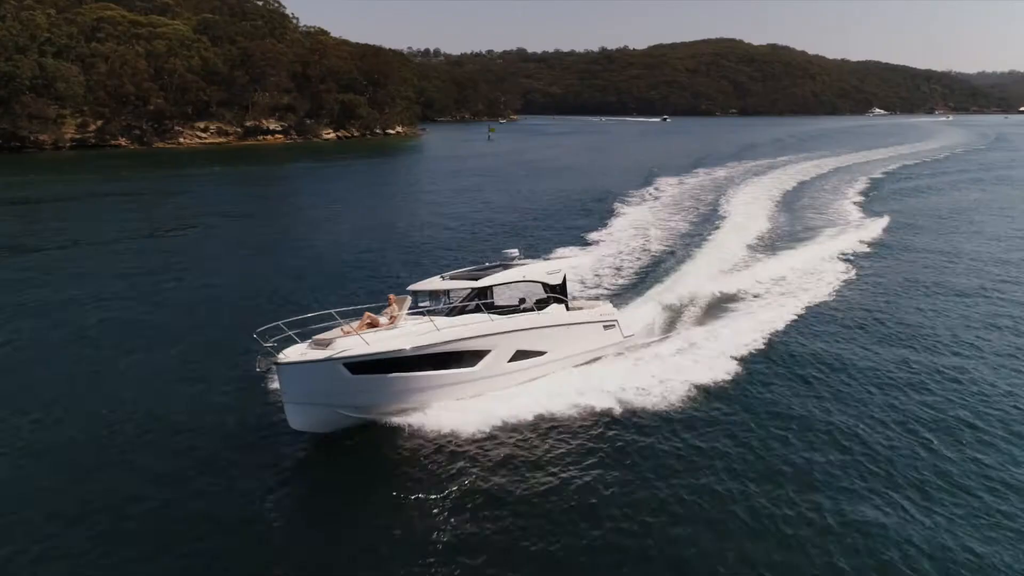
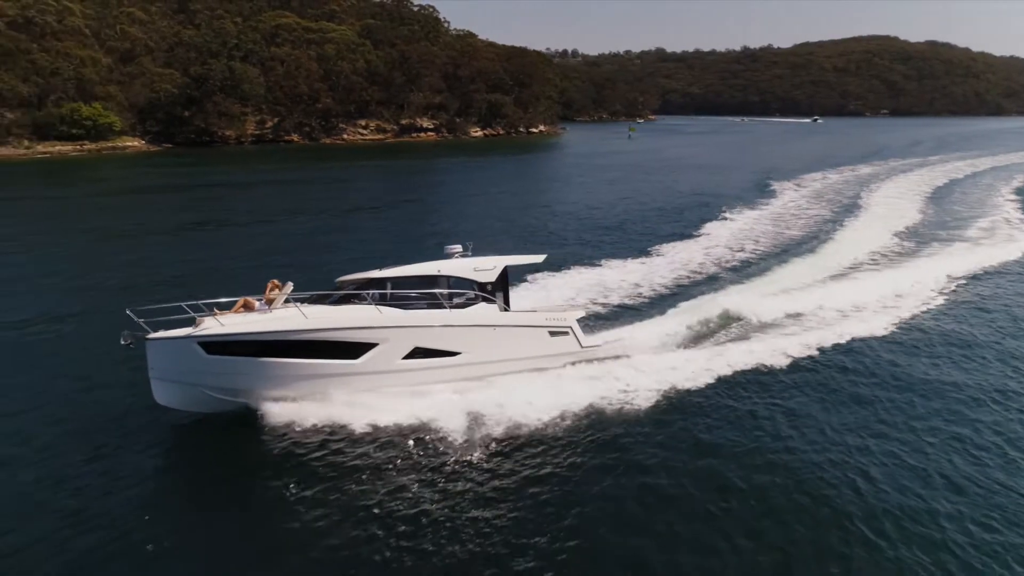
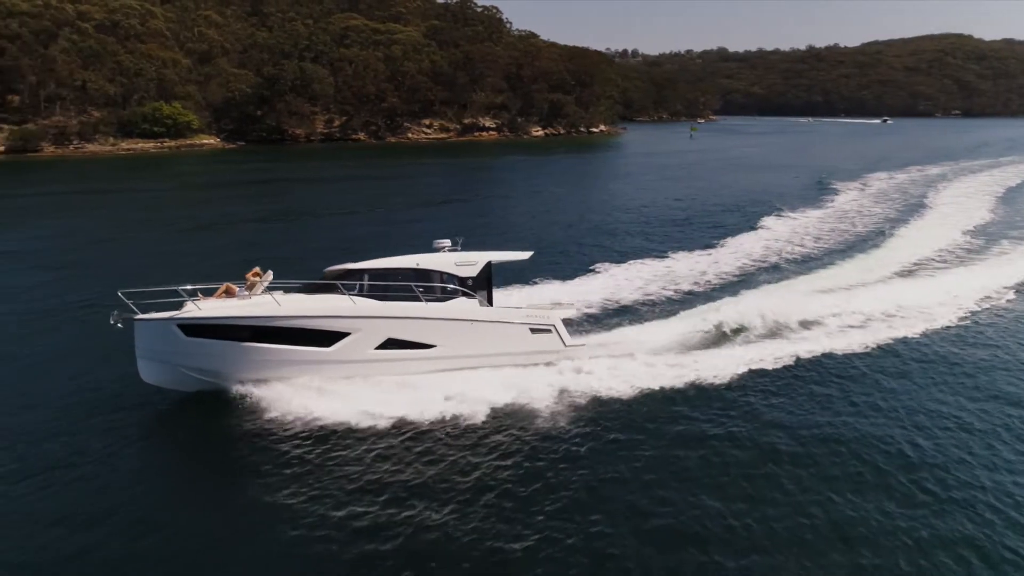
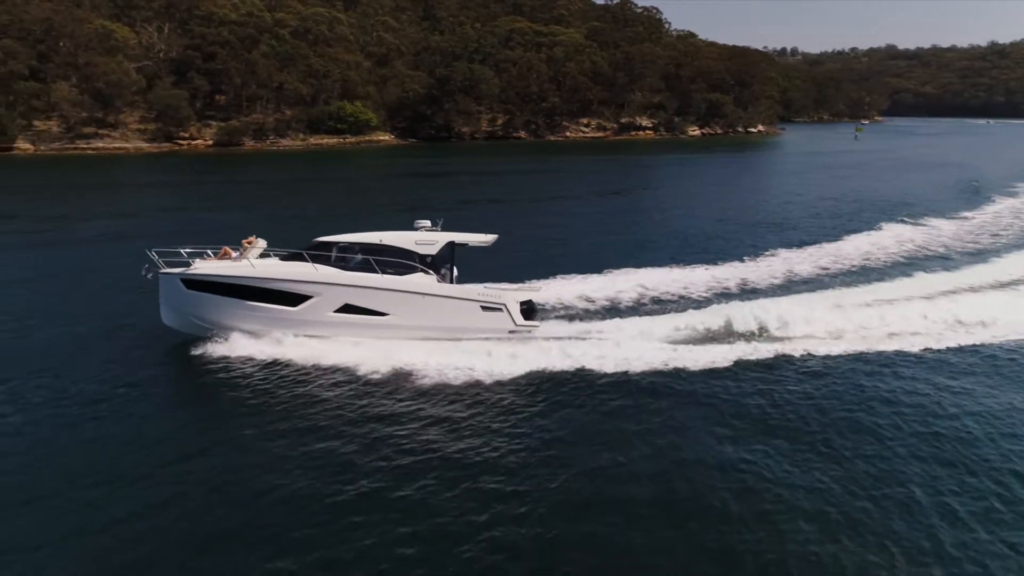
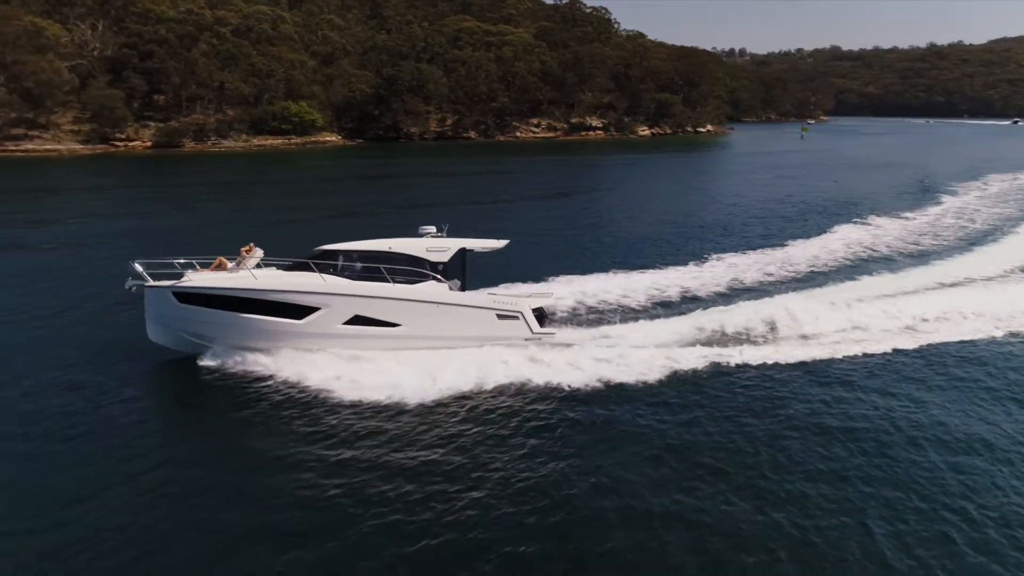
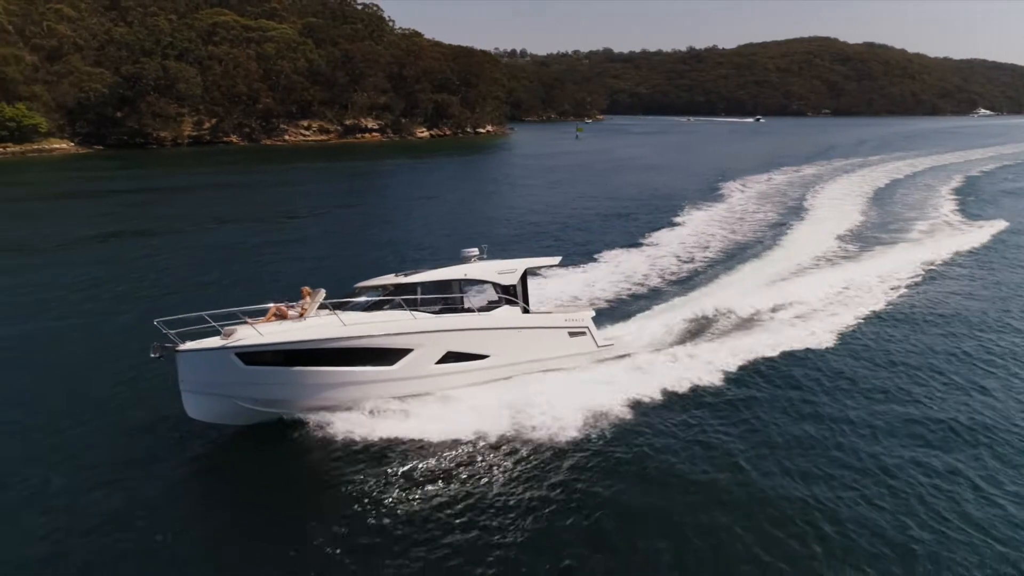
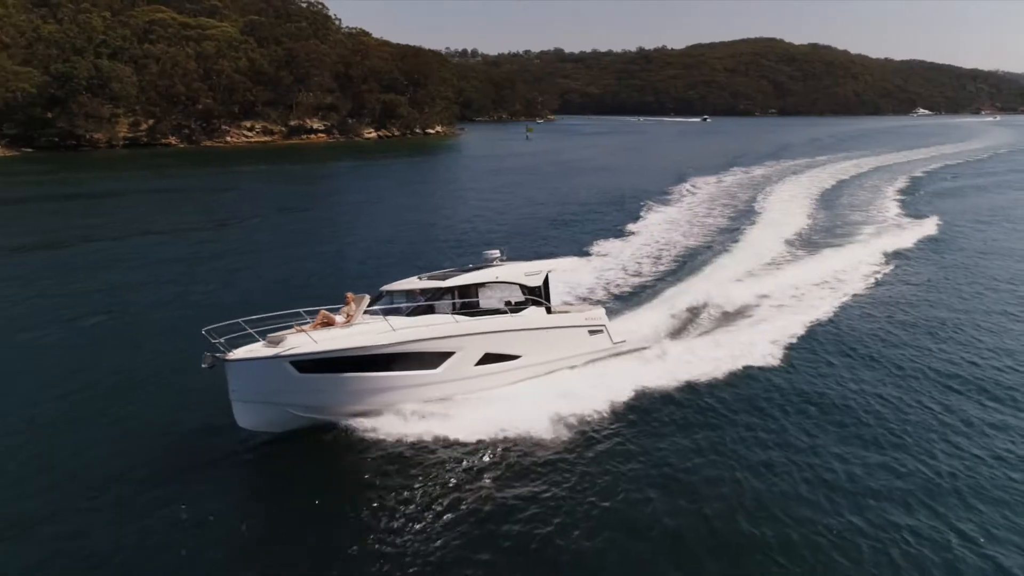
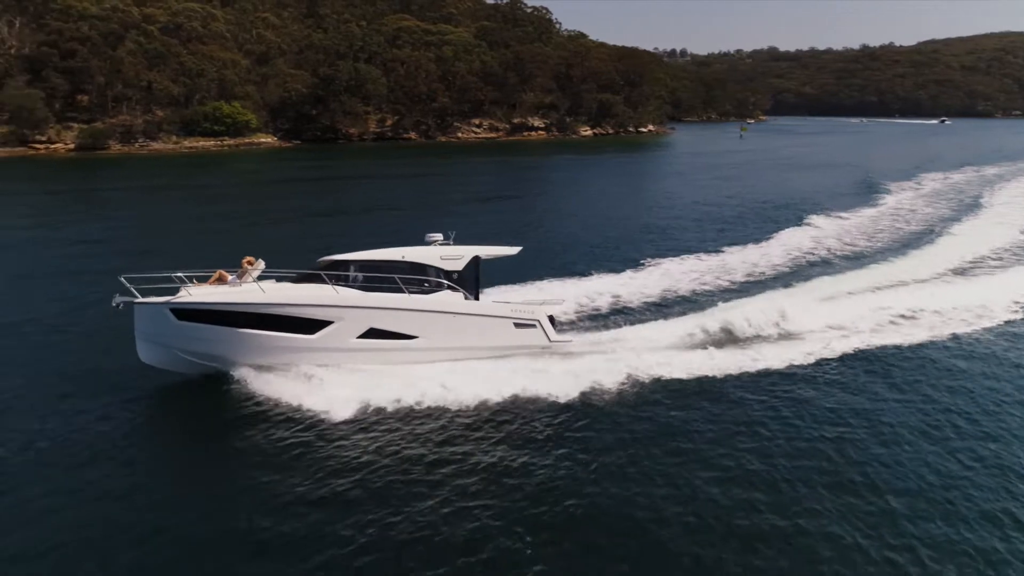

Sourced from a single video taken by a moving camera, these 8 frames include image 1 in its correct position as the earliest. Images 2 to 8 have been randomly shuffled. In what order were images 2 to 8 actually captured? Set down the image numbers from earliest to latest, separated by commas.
7, 6, 2, 3, 8, 5, 4
